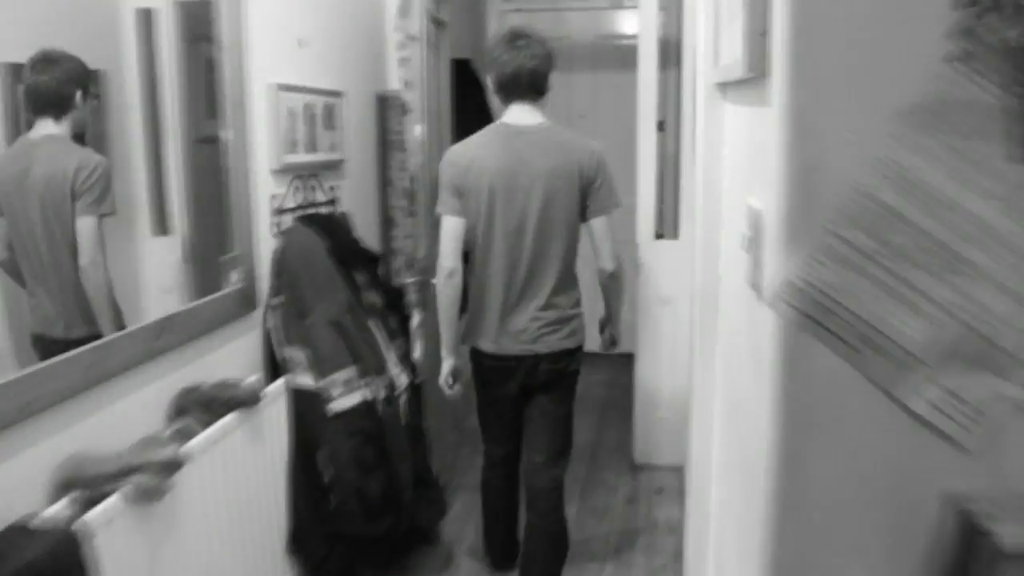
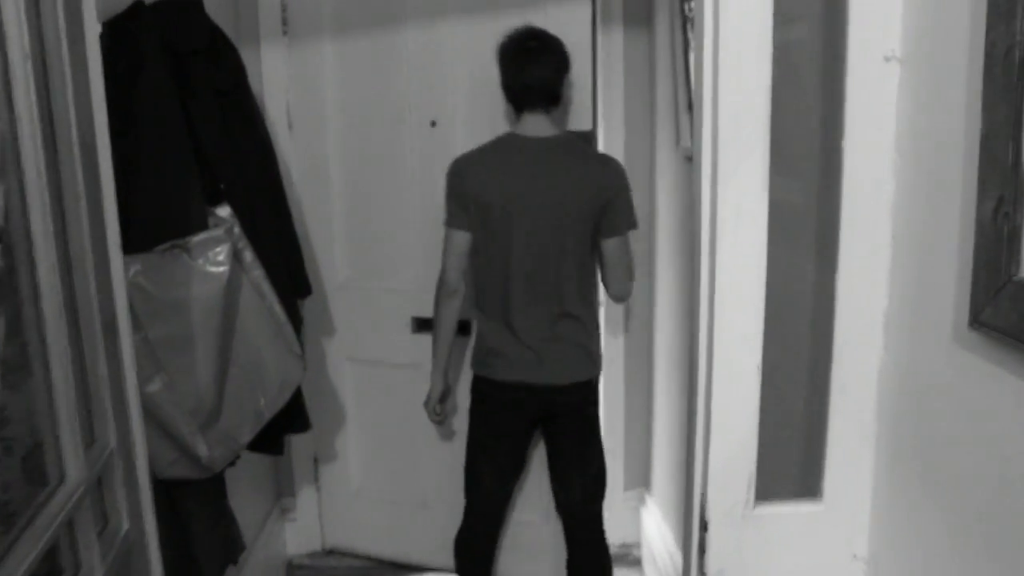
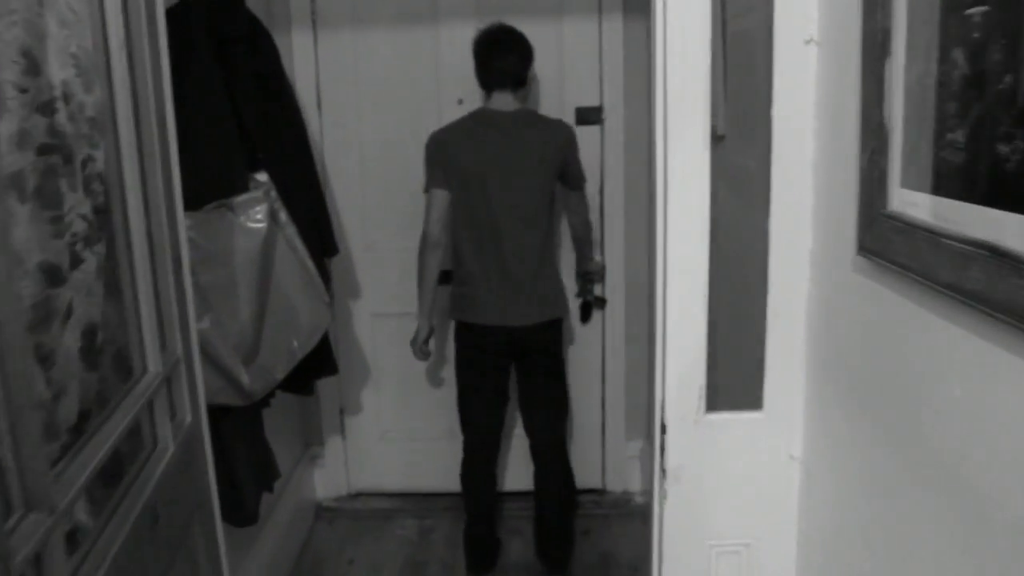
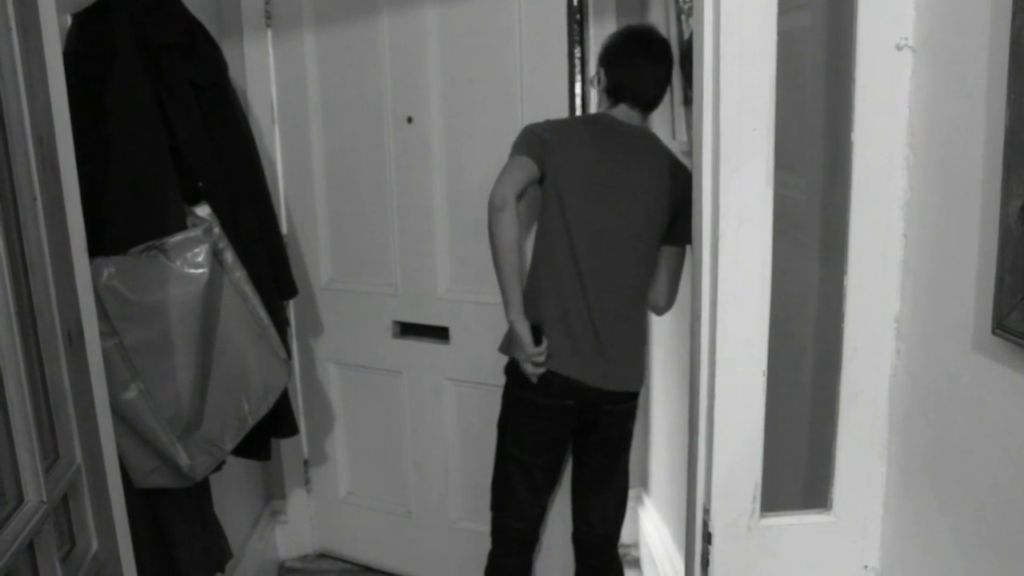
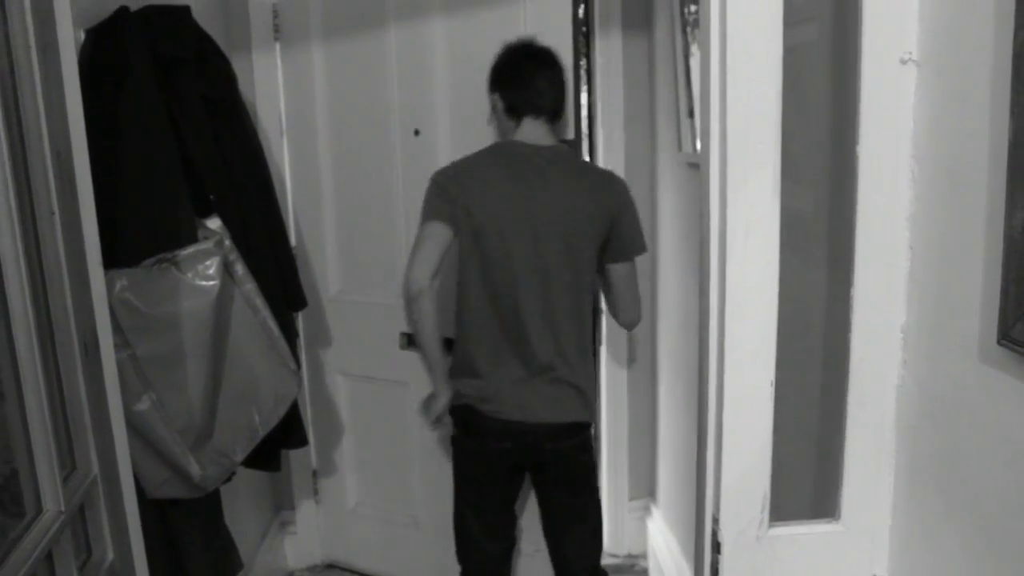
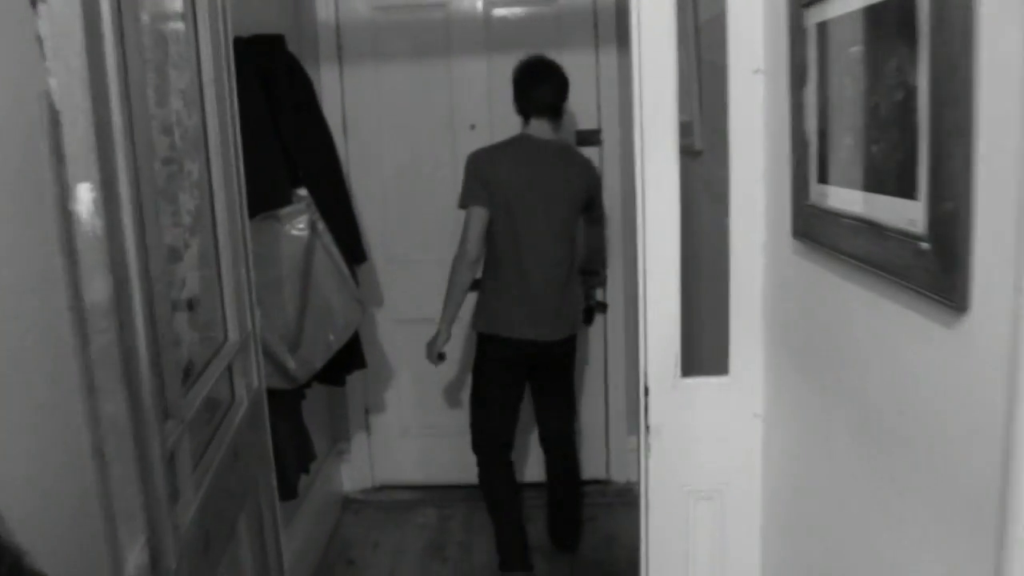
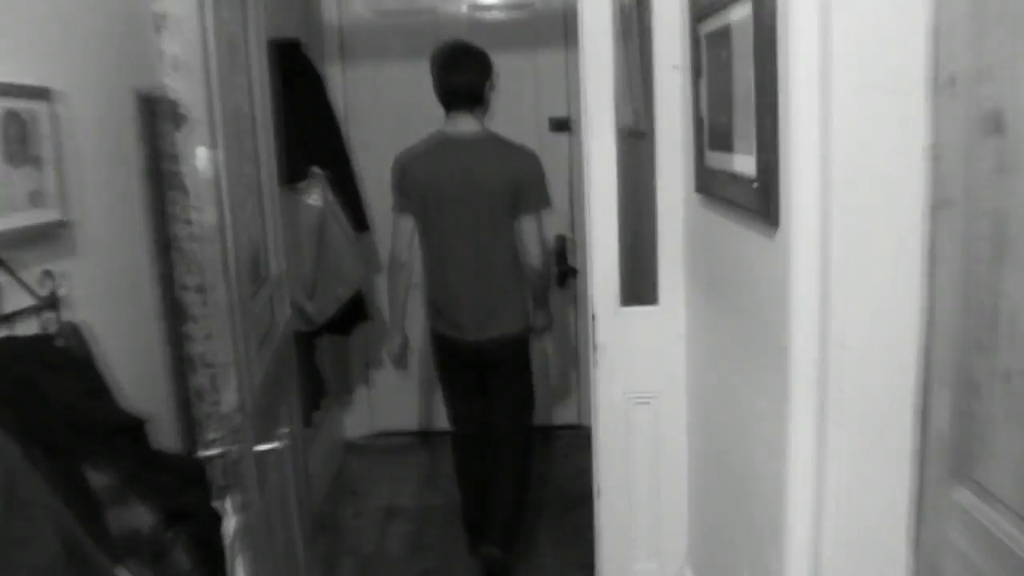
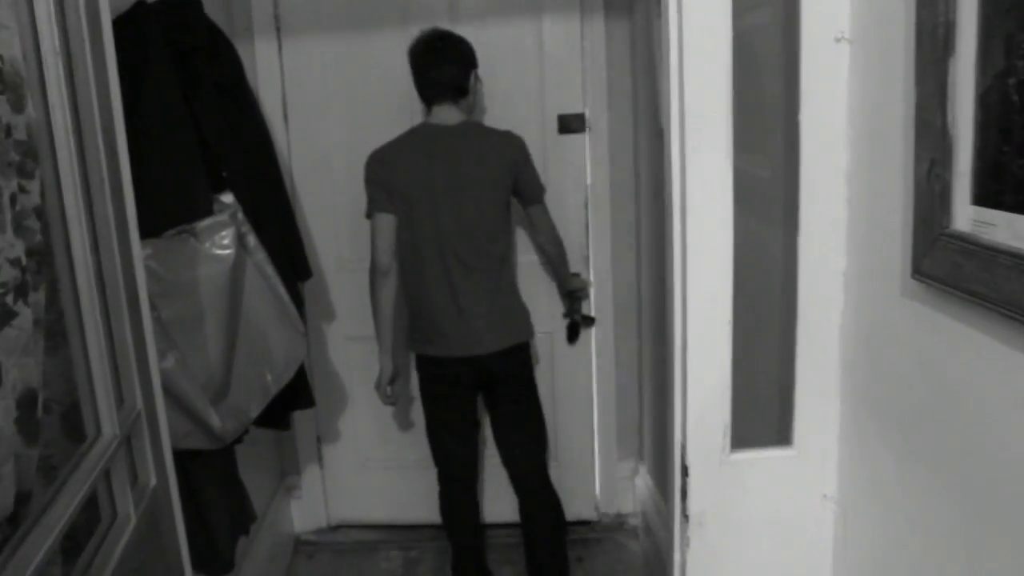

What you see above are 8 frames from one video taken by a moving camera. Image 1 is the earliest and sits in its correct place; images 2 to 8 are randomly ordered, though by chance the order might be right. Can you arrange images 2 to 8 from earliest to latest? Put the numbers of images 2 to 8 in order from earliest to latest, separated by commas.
7, 6, 3, 8, 2, 4, 5
